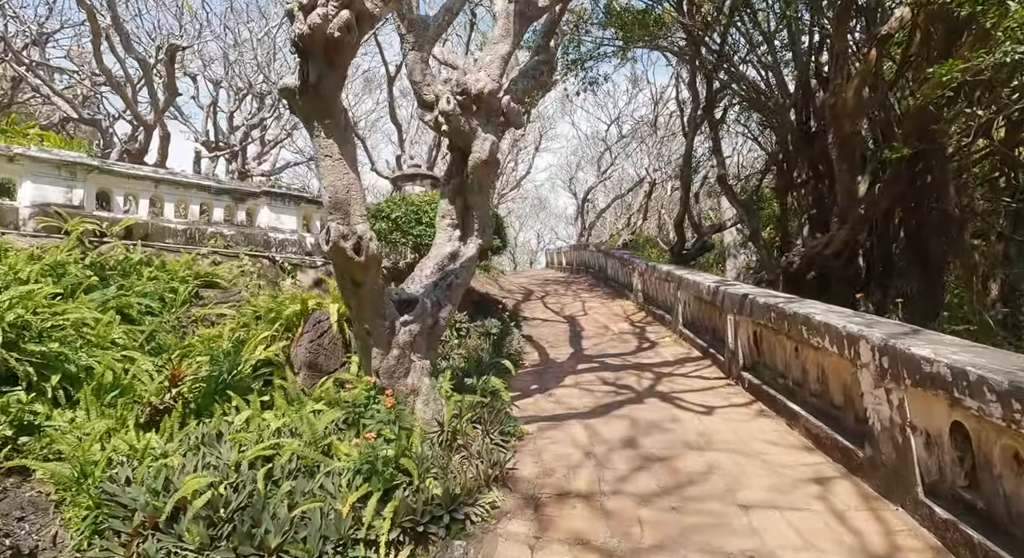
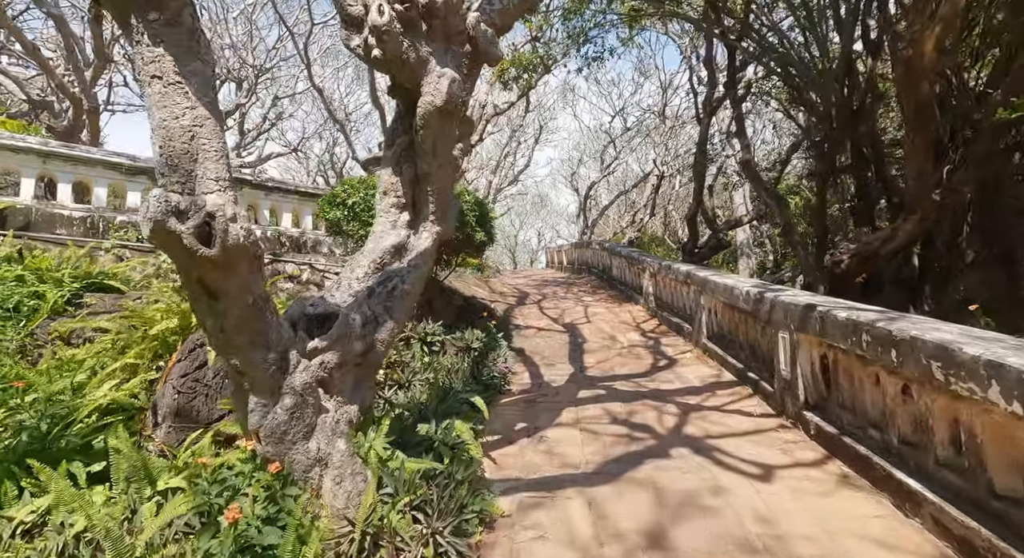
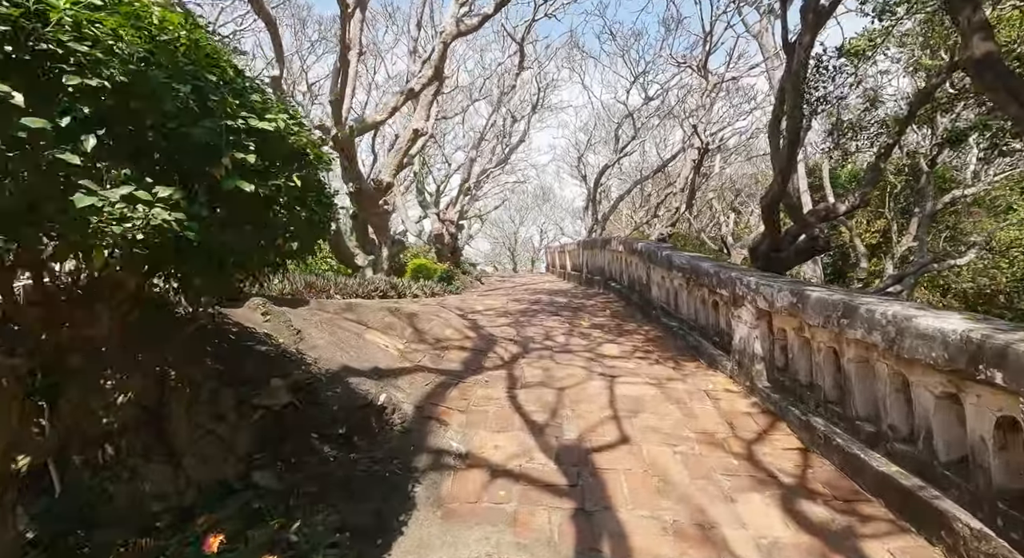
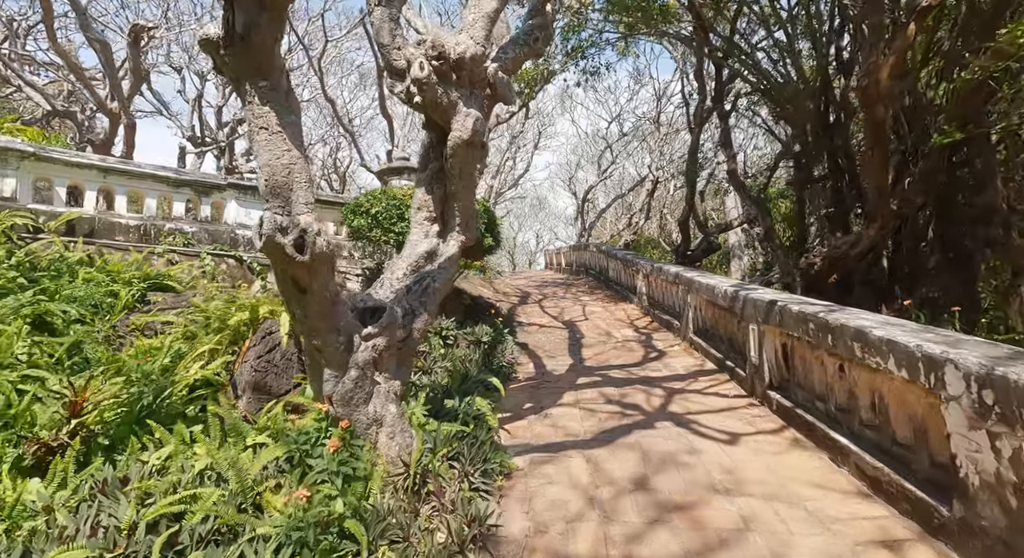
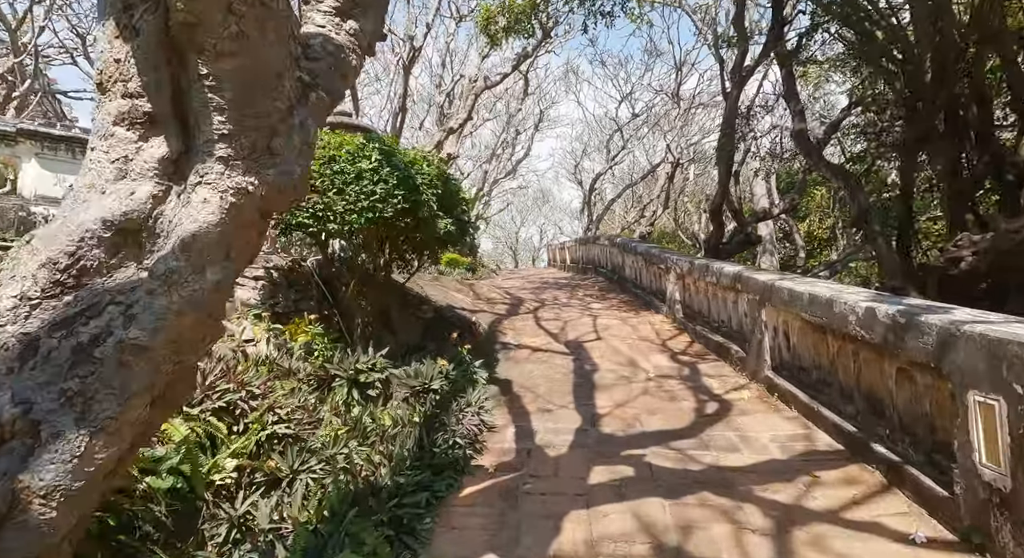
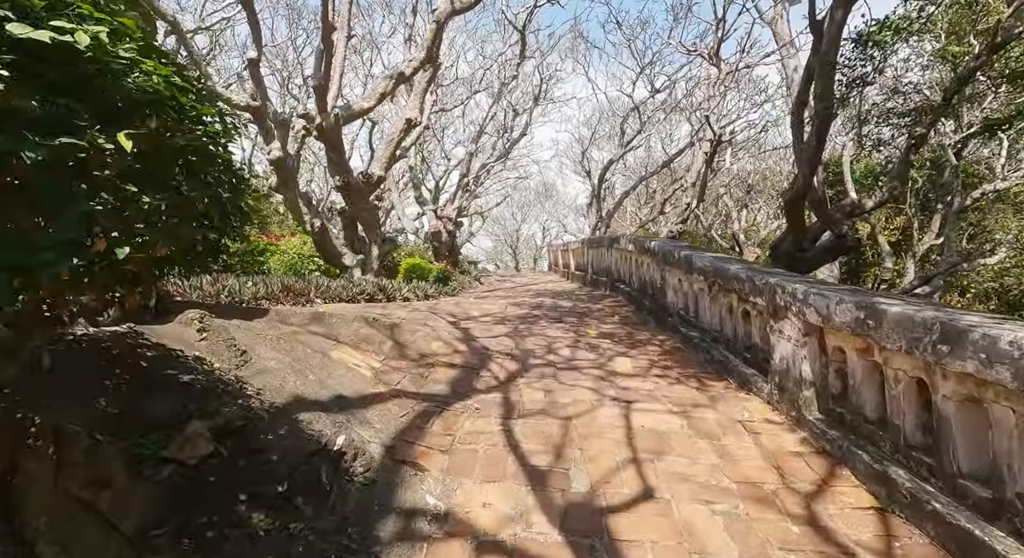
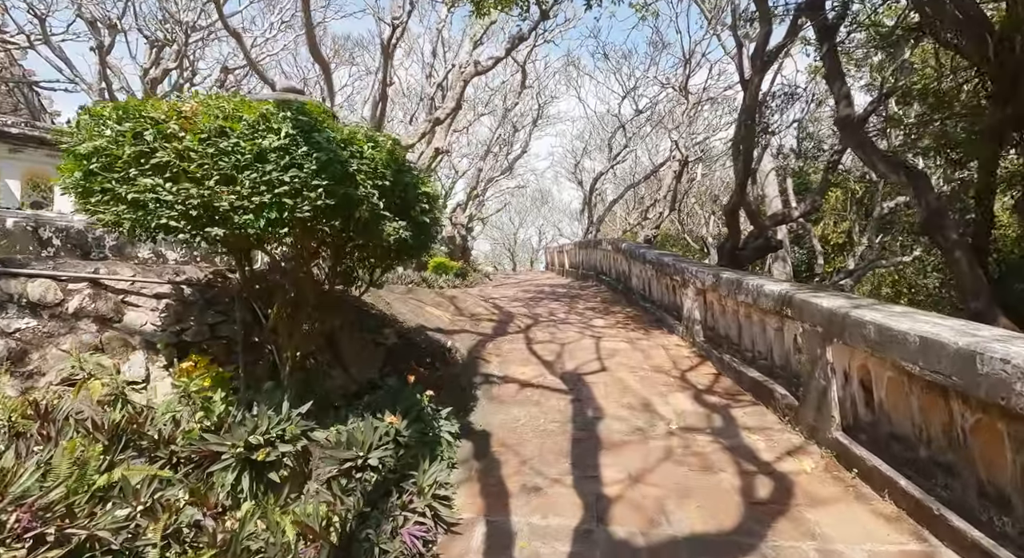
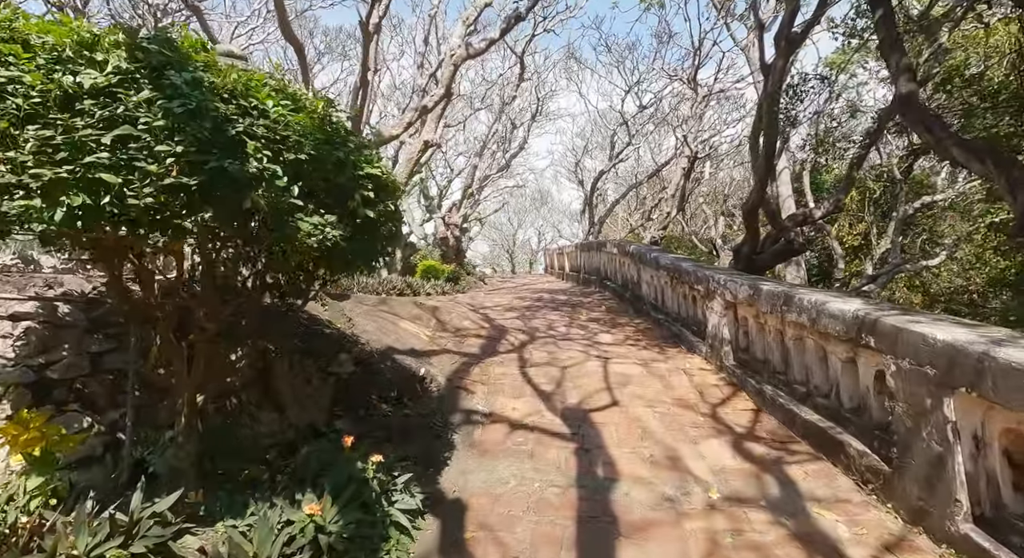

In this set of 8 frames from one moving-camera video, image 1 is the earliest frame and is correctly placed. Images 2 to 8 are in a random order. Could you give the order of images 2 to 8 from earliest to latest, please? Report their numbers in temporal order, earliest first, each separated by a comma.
4, 2, 5, 7, 8, 3, 6
